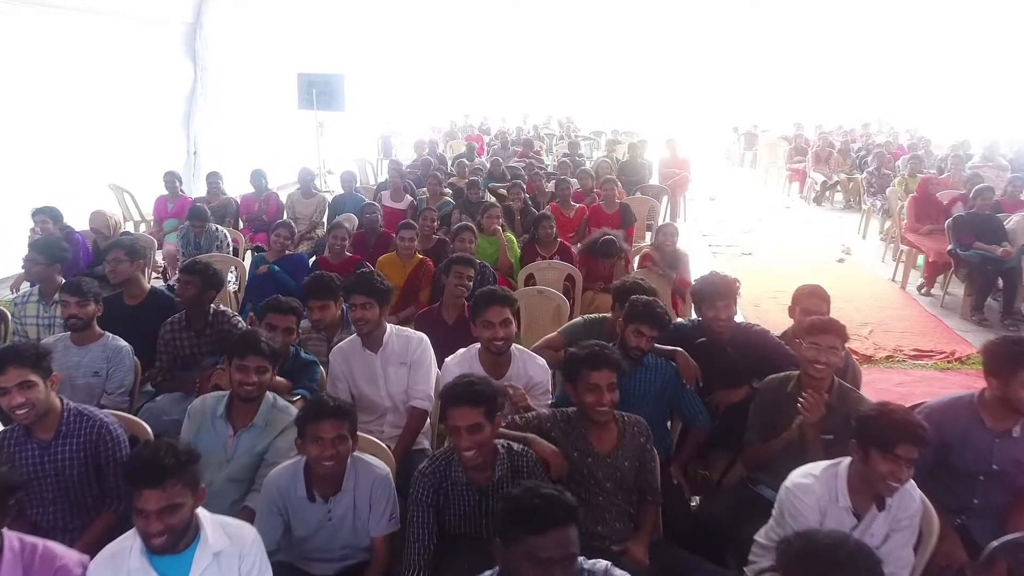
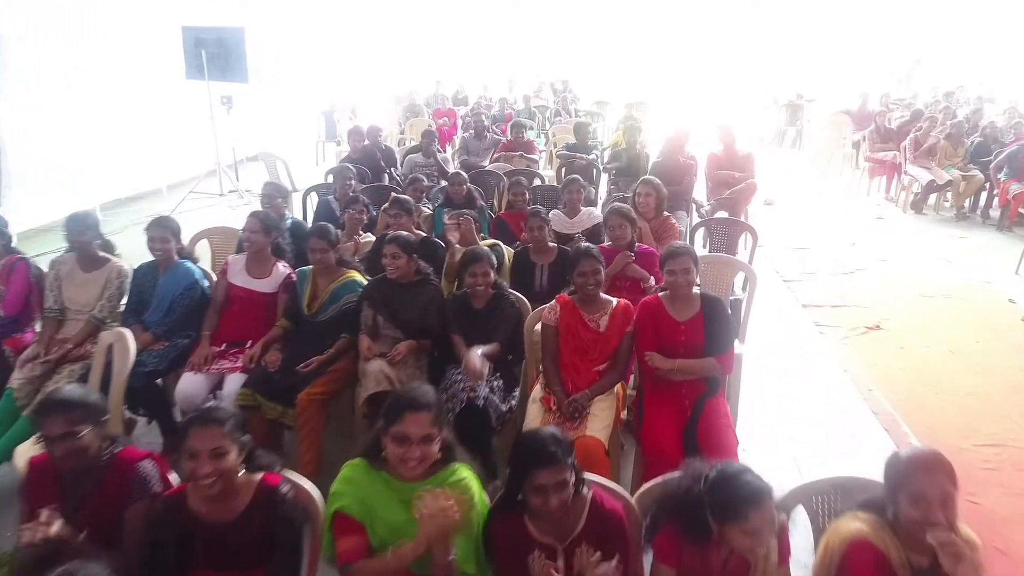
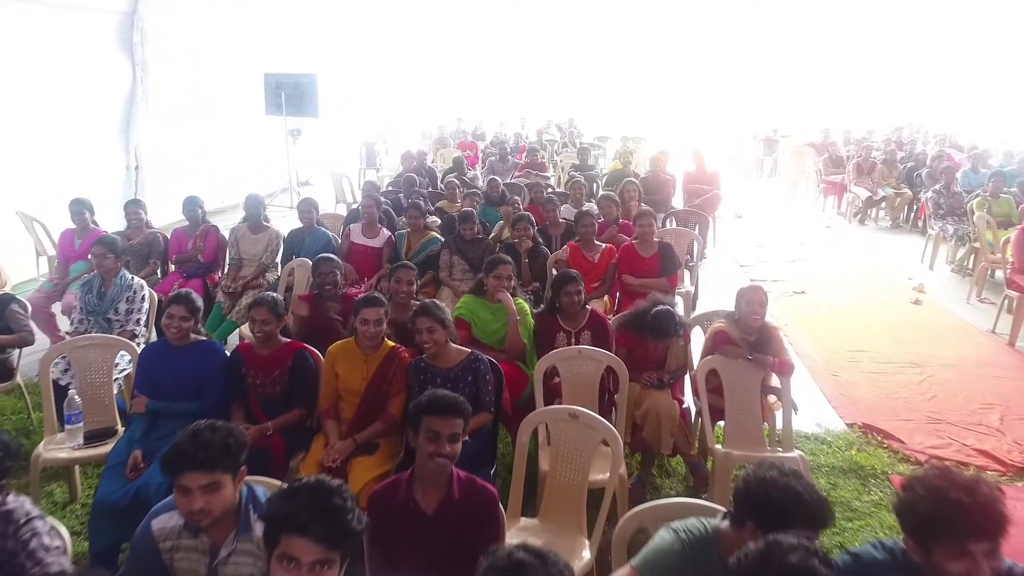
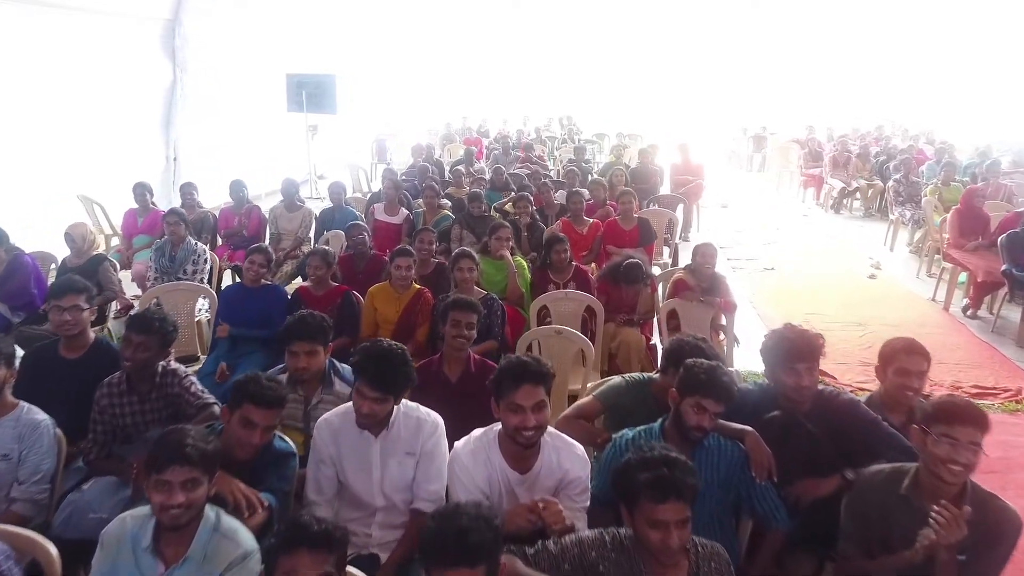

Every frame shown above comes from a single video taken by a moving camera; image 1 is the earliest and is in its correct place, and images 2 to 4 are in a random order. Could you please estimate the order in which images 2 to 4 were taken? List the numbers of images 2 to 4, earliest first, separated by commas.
4, 3, 2
